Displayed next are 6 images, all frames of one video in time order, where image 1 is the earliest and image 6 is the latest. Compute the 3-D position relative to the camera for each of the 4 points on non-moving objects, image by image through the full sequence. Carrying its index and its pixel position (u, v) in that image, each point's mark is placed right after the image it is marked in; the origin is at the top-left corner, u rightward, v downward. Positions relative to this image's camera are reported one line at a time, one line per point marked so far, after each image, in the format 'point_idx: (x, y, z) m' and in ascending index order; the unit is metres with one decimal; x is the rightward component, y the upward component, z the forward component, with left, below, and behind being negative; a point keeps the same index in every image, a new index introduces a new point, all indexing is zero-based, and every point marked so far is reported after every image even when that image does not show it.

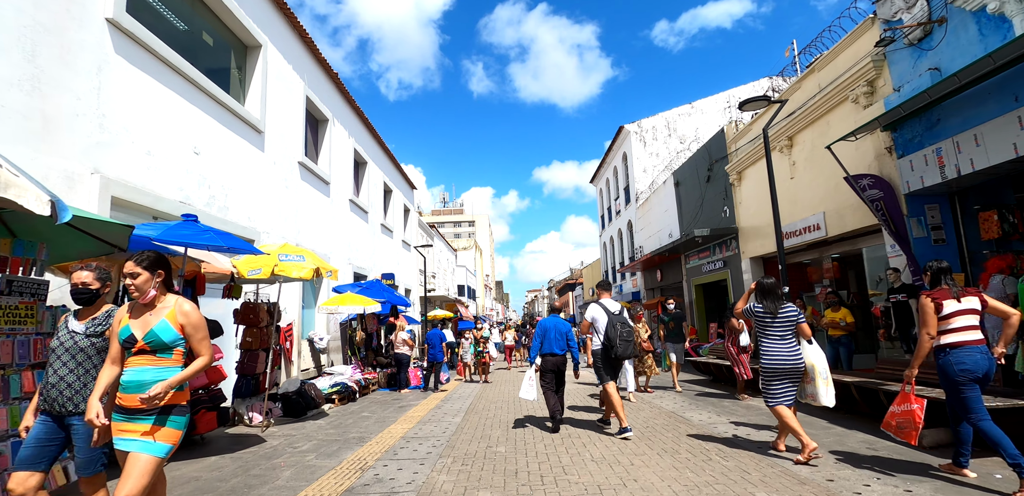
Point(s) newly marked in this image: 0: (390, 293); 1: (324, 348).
0: (-3.0, -1.1, +12.1) m
1: (-4.6, -2.5, +11.9) m
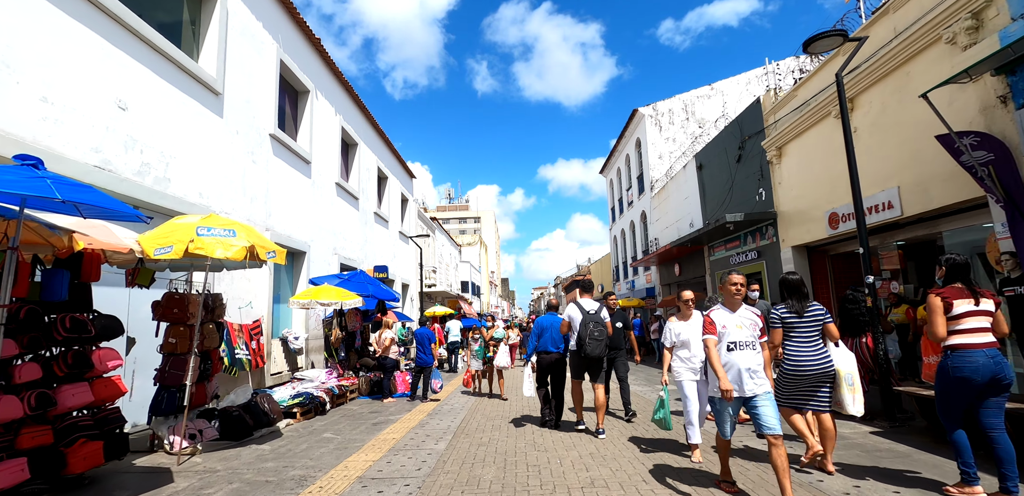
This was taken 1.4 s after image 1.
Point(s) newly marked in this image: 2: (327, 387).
0: (-2.9, -0.8, +10.5) m
1: (-4.5, -2.1, +10.4) m
2: (-3.0, -2.2, +7.8) m
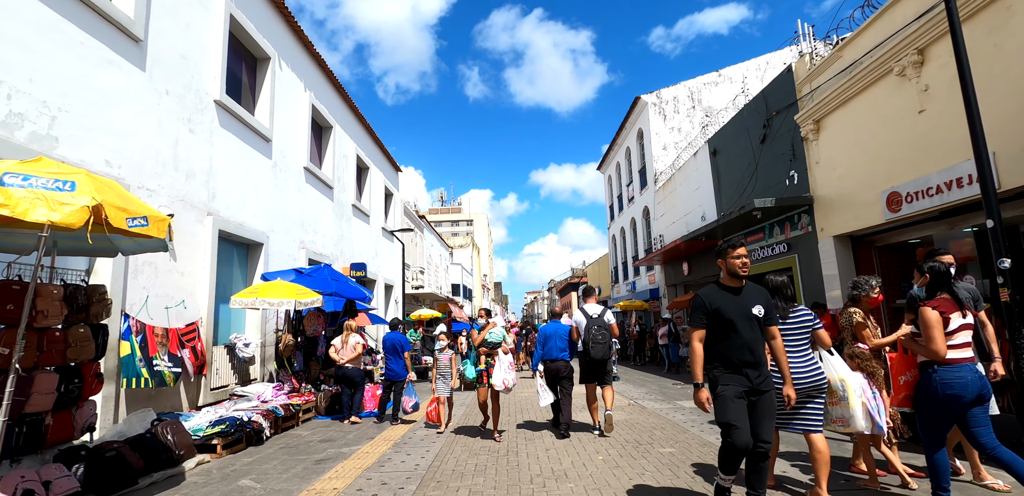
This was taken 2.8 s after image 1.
0: (-3.1, -0.6, +8.9) m
1: (-4.7, -2.0, +8.7) m
2: (-3.1, -2.0, +6.1) m
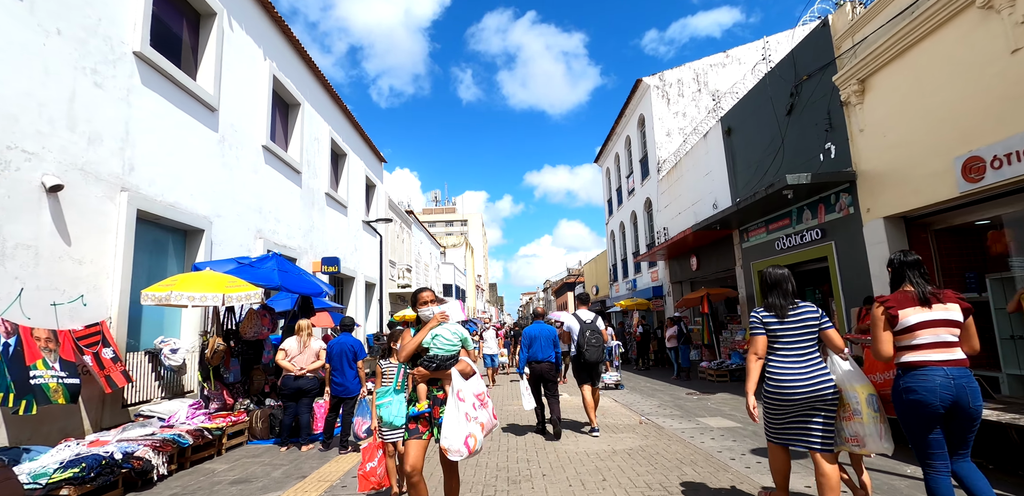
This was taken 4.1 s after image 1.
0: (-3.3, -0.4, +7.4) m
1: (-4.9, -1.7, +7.2) m
2: (-3.3, -1.8, +4.6) m
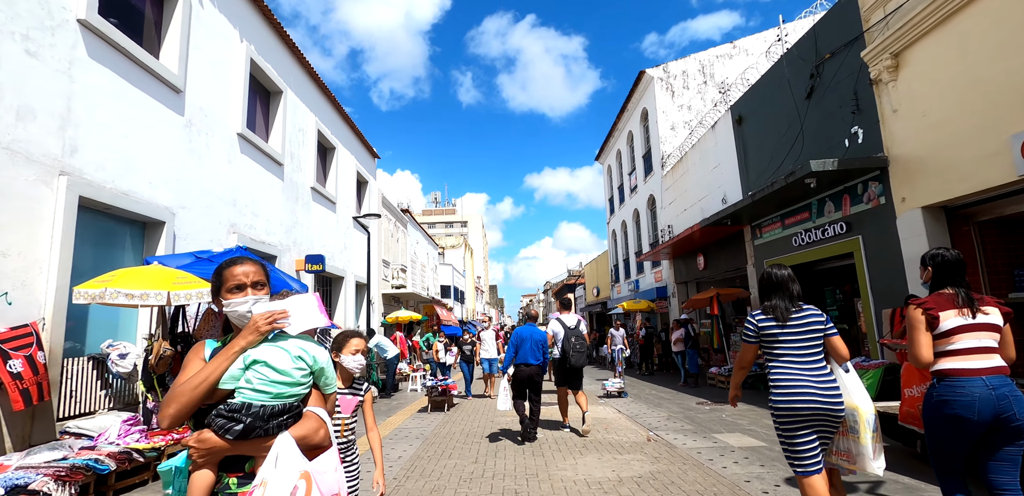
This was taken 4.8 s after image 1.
0: (-3.4, -0.3, +6.6) m
1: (-5.0, -1.6, +6.4) m
2: (-3.4, -1.7, +3.8) m
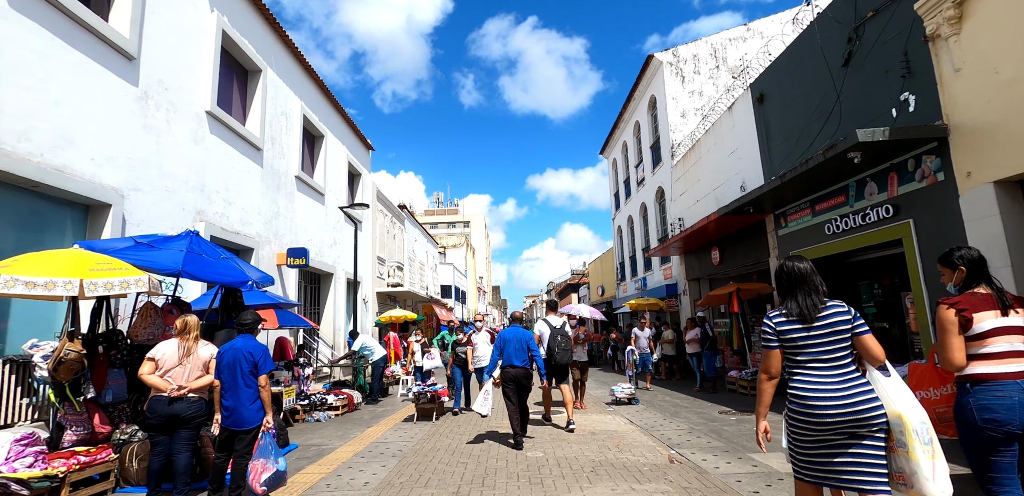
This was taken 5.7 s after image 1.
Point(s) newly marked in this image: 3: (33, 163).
0: (-3.5, -0.1, +5.7) m
1: (-5.1, -1.4, +5.4) m
2: (-3.5, -1.5, +2.9) m
3: (-5.5, +1.0, +5.6) m
